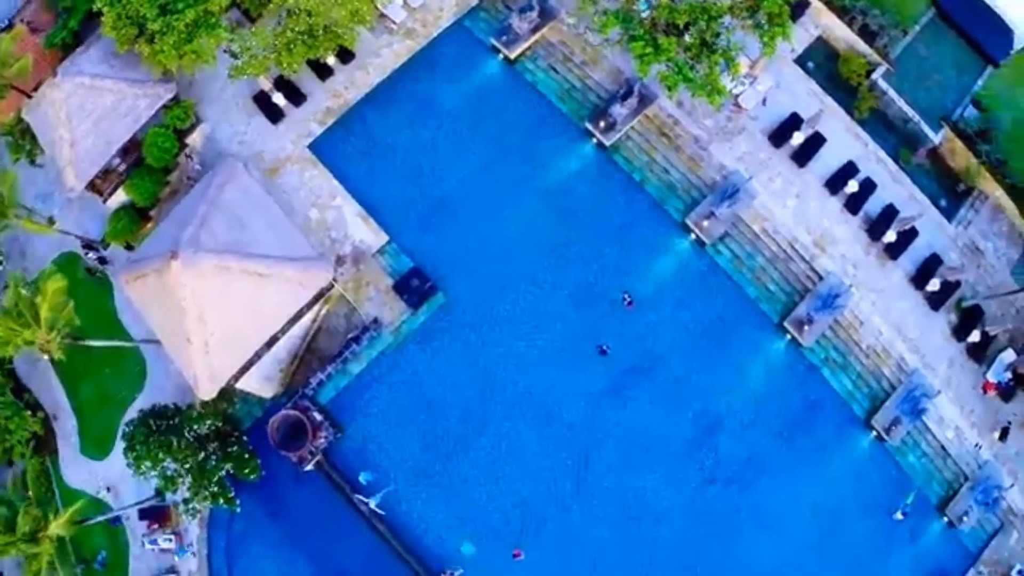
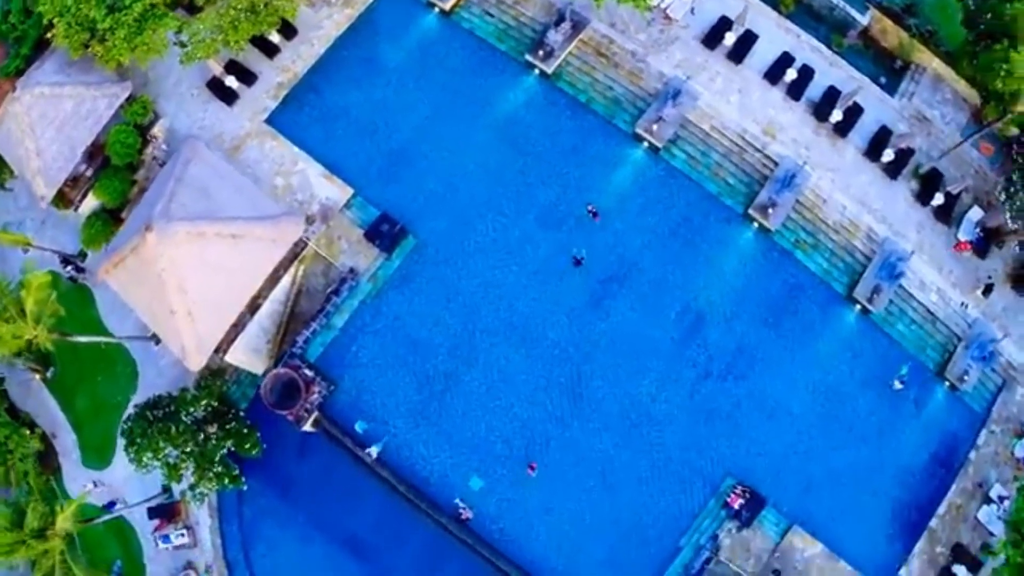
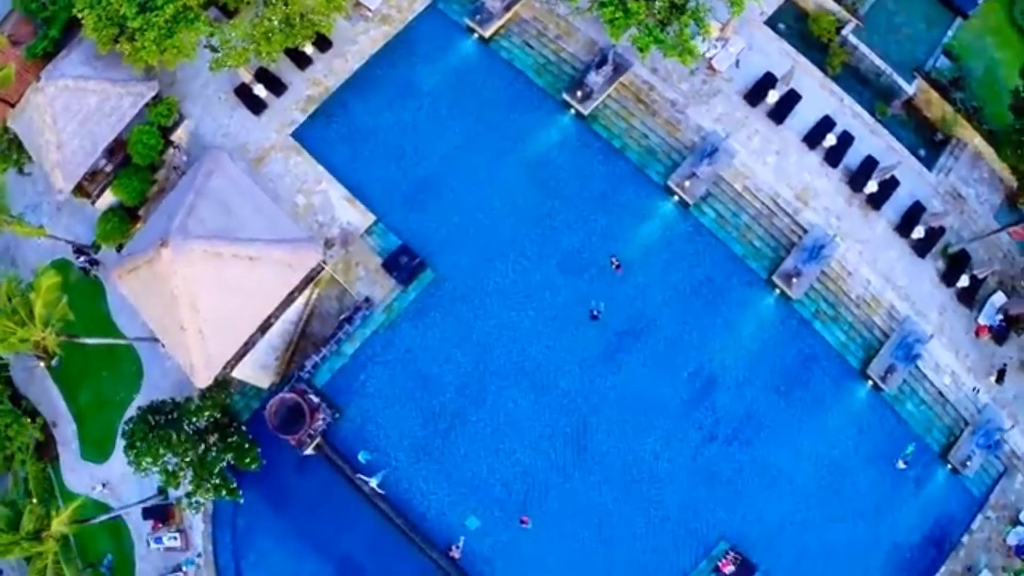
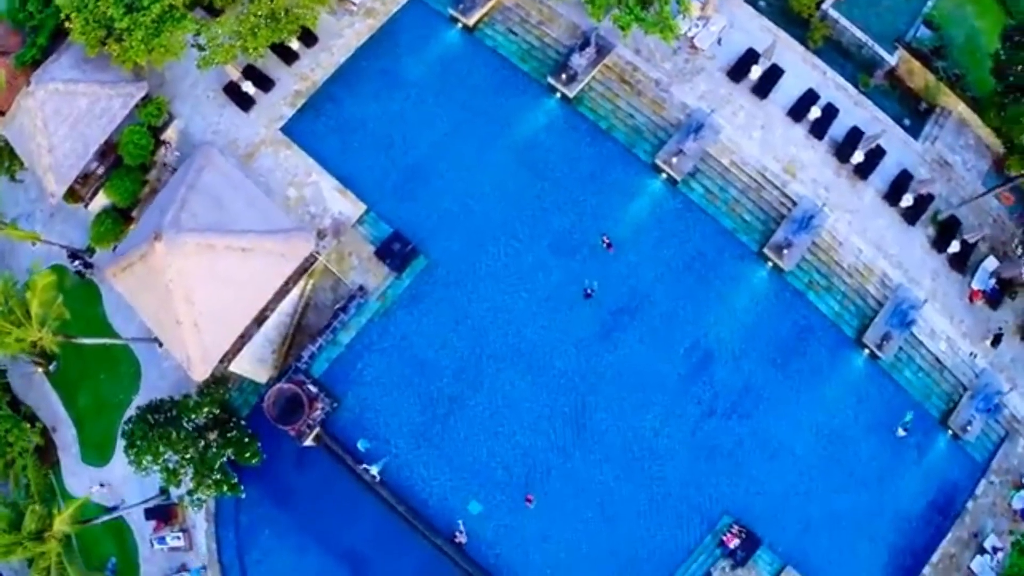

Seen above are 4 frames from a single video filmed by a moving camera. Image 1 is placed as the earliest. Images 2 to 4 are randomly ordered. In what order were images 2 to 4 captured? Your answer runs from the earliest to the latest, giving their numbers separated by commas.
3, 4, 2
